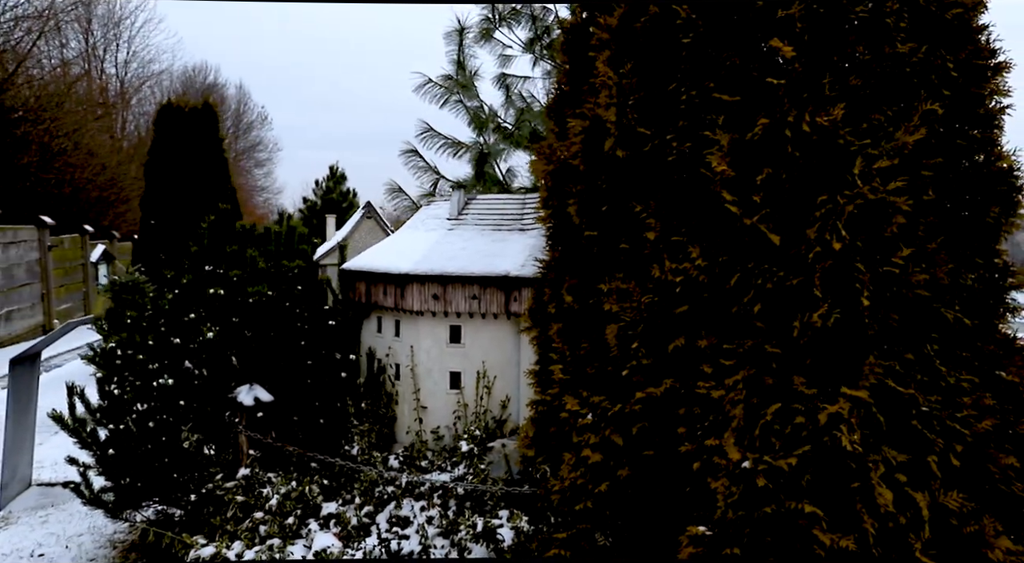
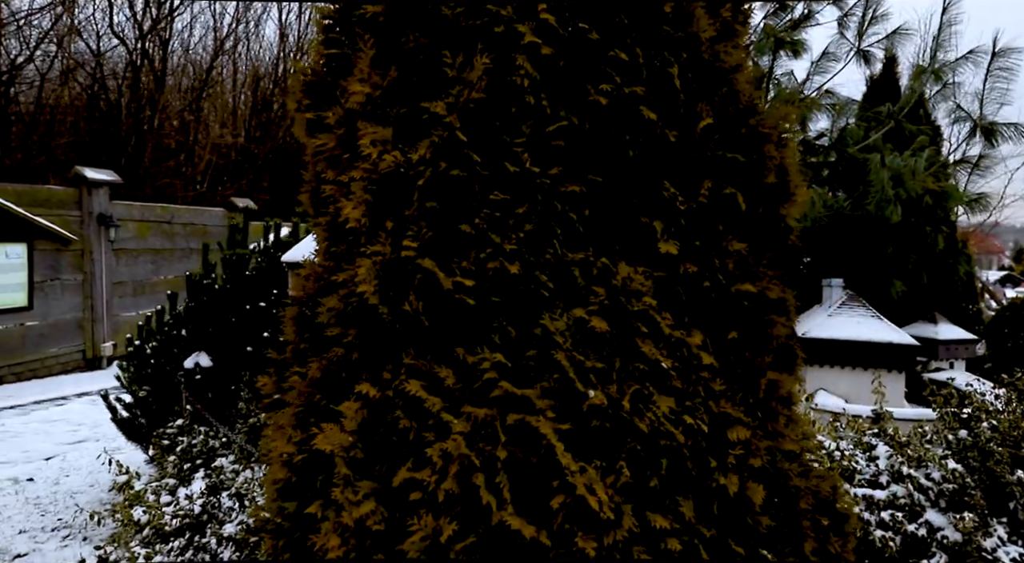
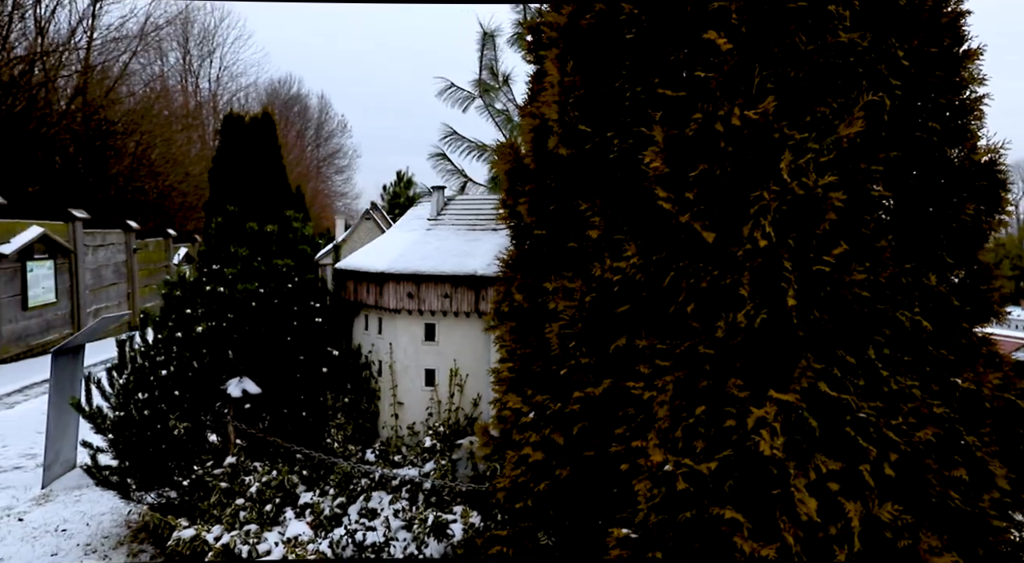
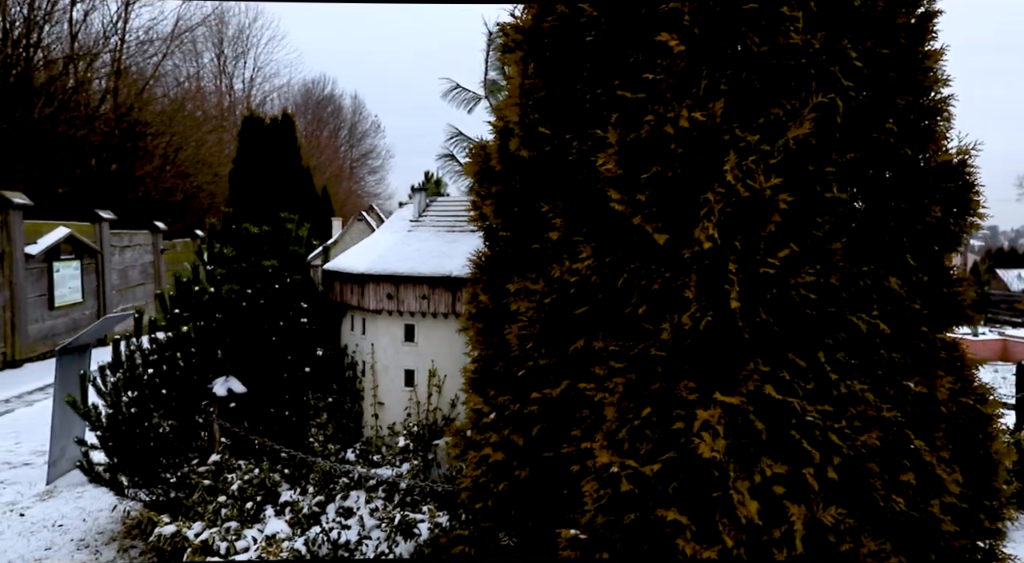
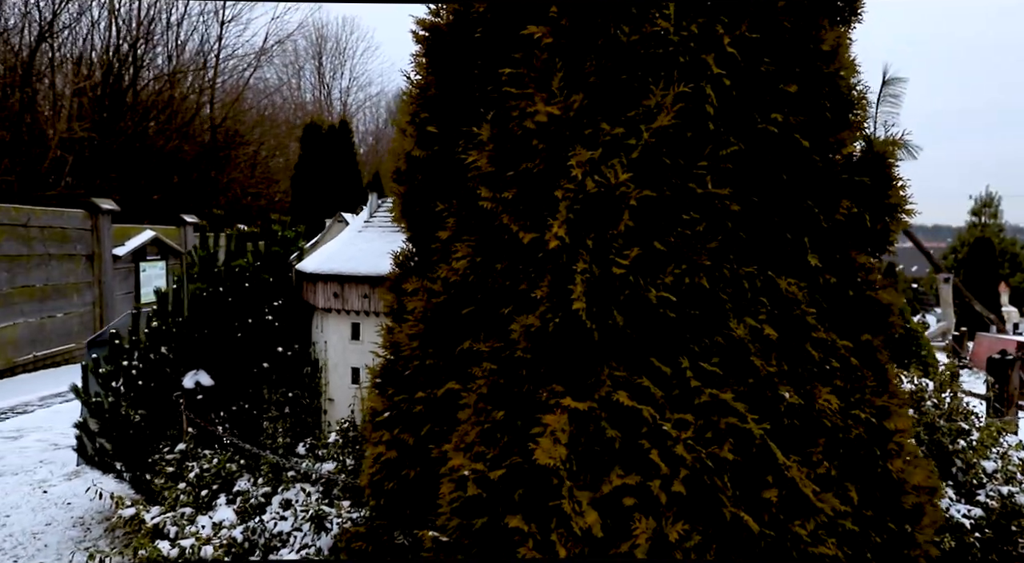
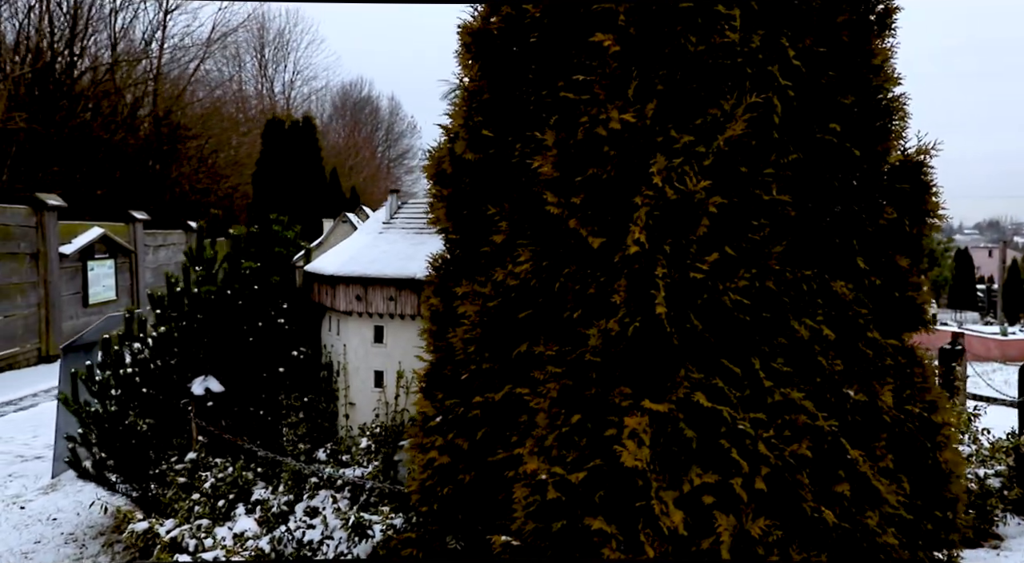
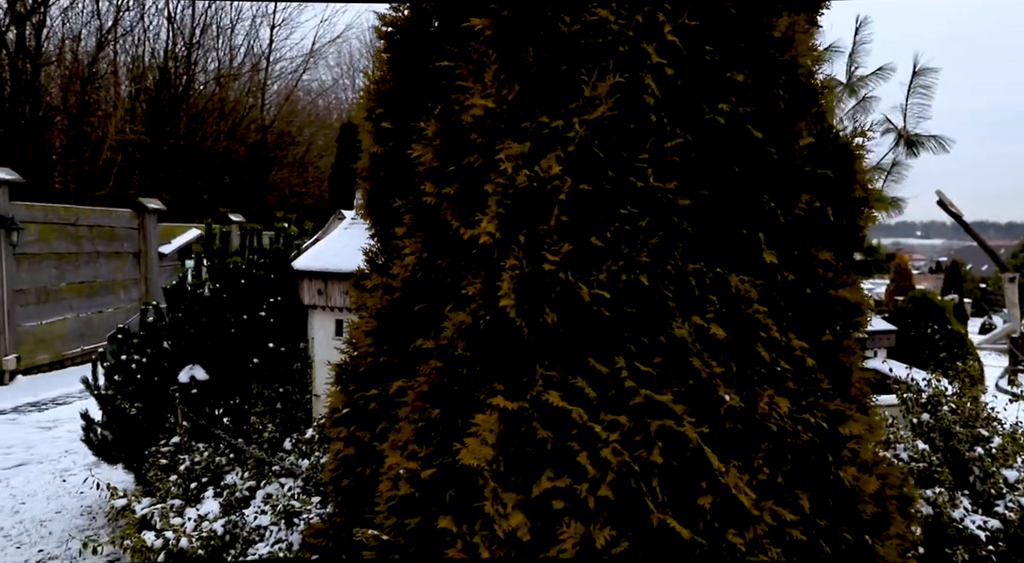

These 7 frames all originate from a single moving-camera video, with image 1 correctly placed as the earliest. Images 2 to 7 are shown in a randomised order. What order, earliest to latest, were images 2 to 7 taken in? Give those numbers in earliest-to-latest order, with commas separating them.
3, 4, 6, 5, 7, 2
